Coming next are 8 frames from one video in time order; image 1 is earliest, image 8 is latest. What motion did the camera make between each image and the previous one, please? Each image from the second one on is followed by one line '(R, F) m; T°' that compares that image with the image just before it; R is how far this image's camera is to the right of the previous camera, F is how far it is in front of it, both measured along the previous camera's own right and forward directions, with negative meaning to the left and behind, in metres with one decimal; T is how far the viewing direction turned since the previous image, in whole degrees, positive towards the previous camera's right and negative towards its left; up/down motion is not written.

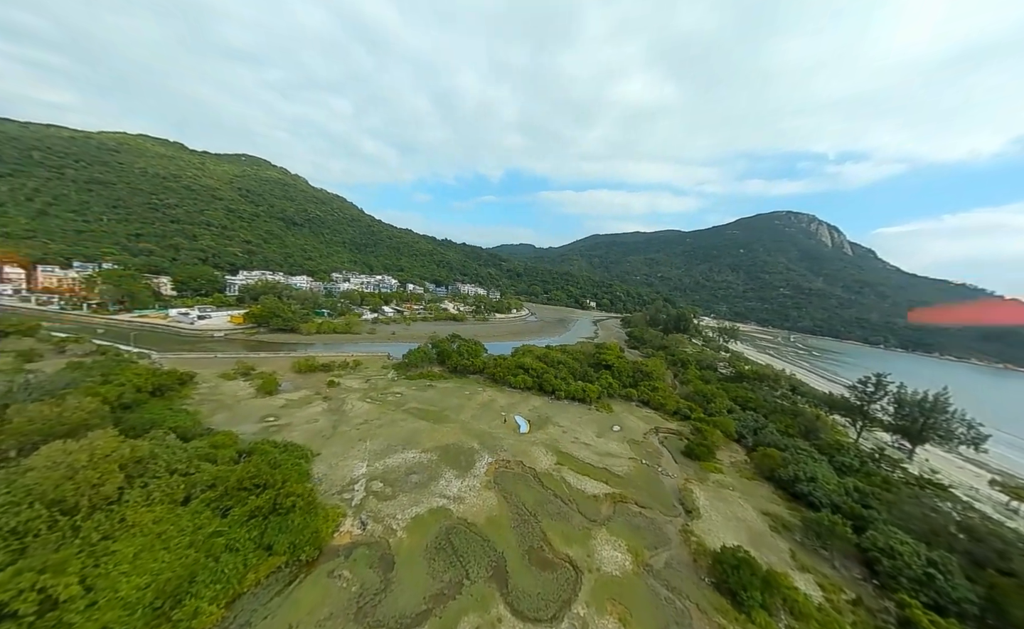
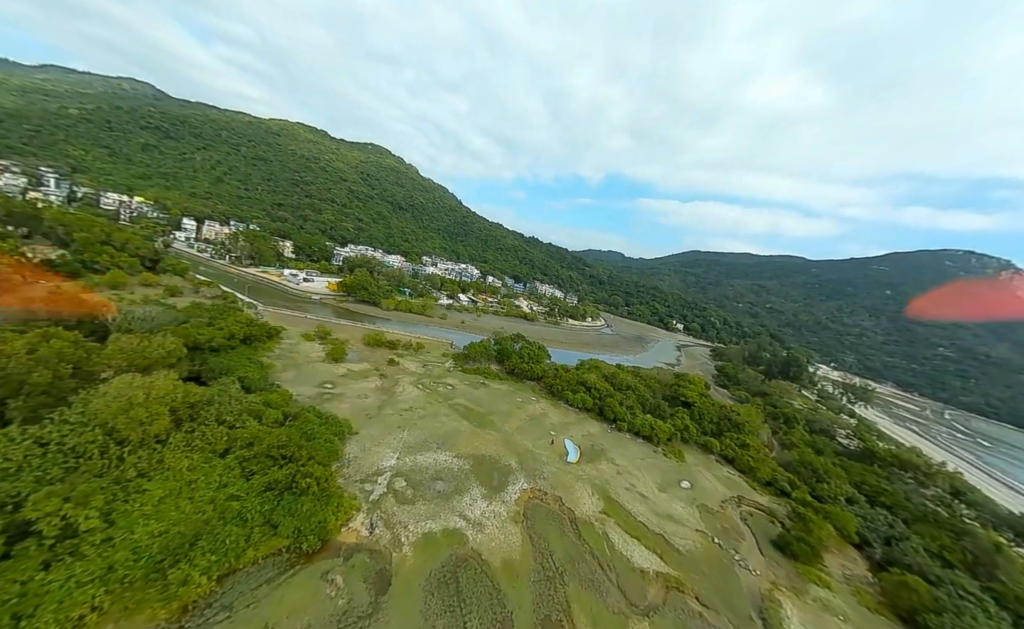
(+0.4, +2.7) m; -14°
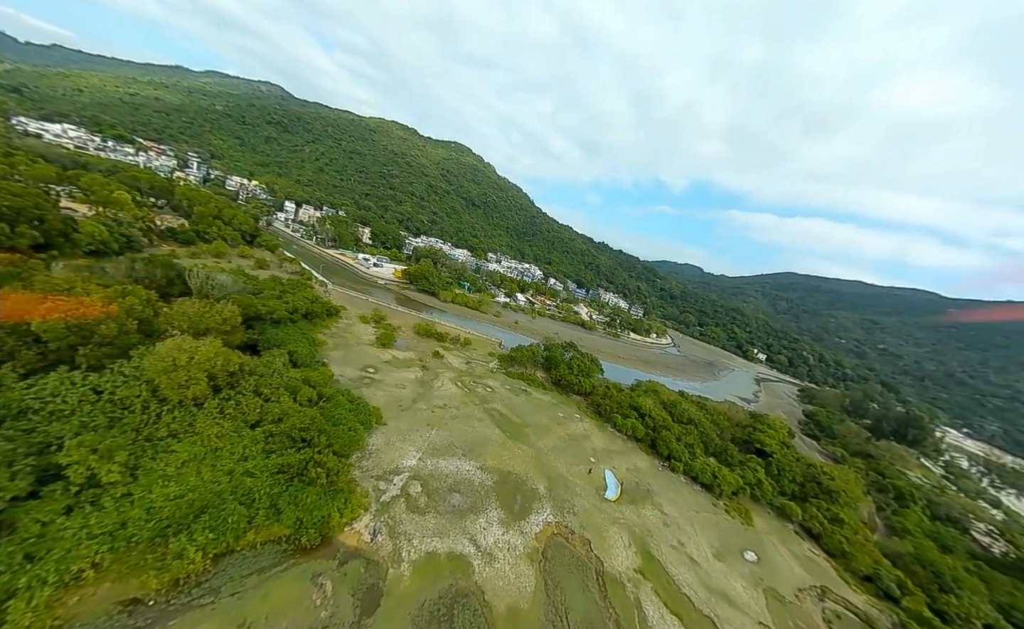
(+0.6, +2.0) m; -11°
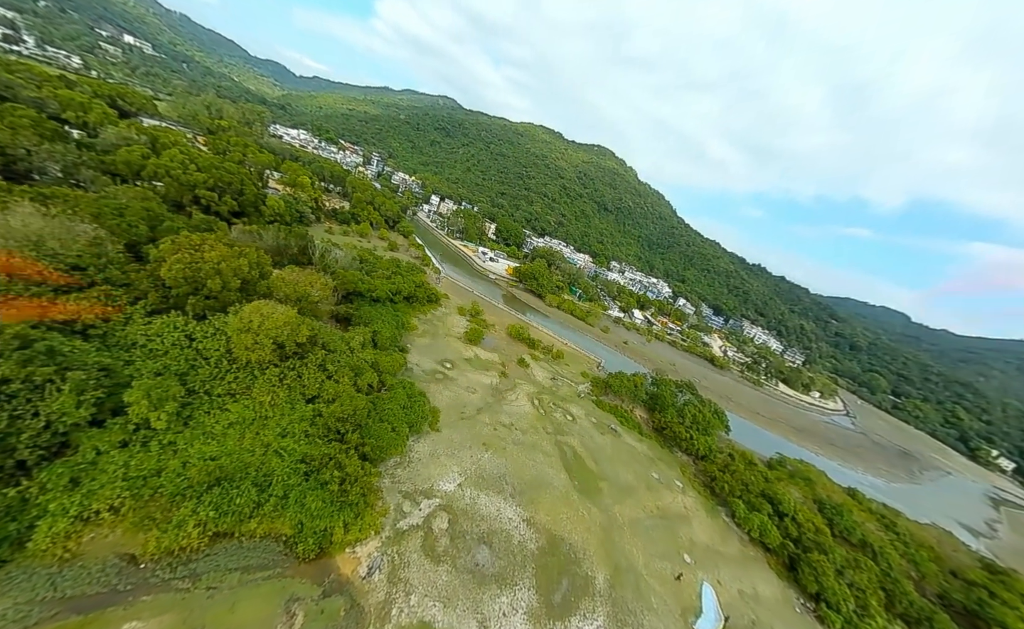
(+0.9, +3.9) m; -21°
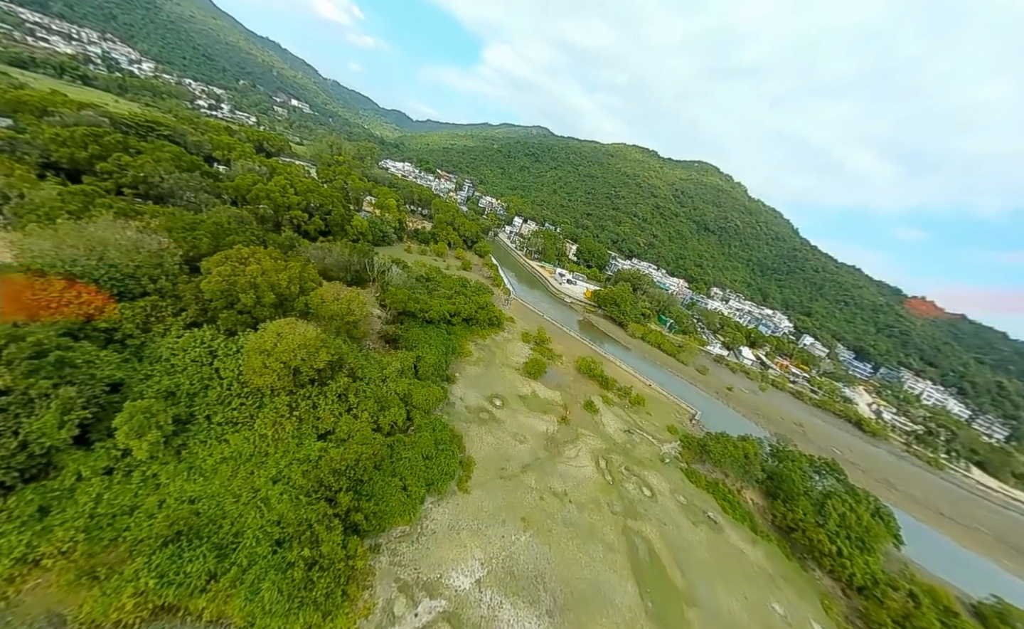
(+0.9, +3.7) m; -15°
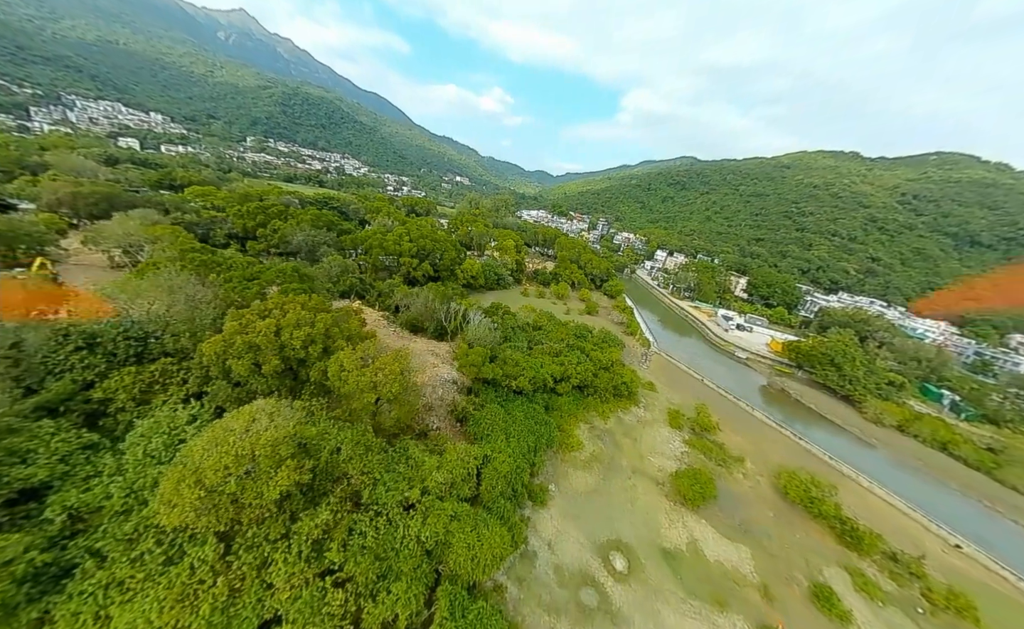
(+0.3, +7.2) m; -26°
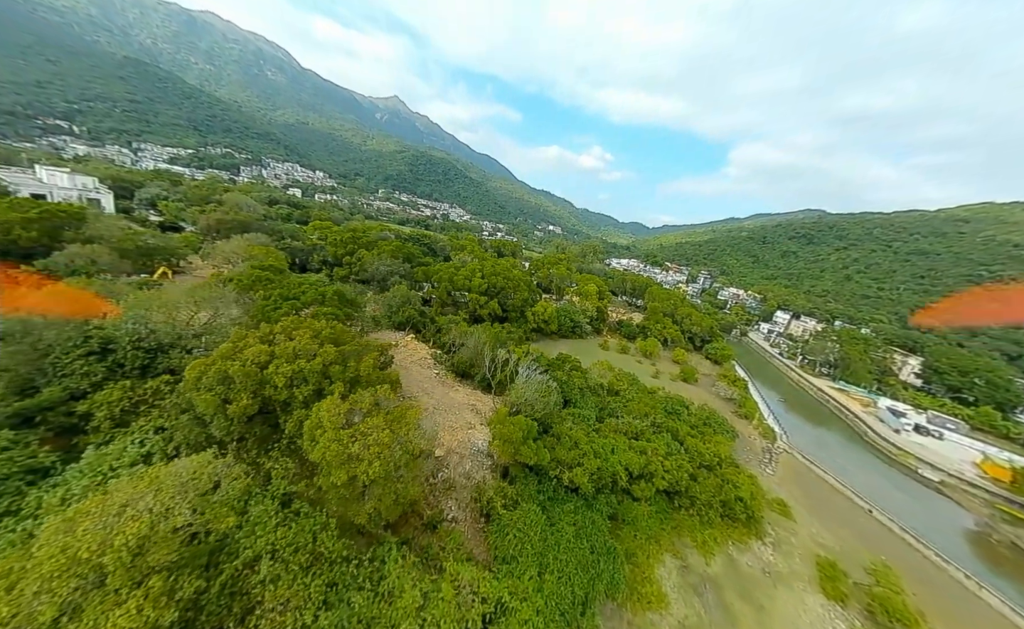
(+0.6, +3.5) m; -16°
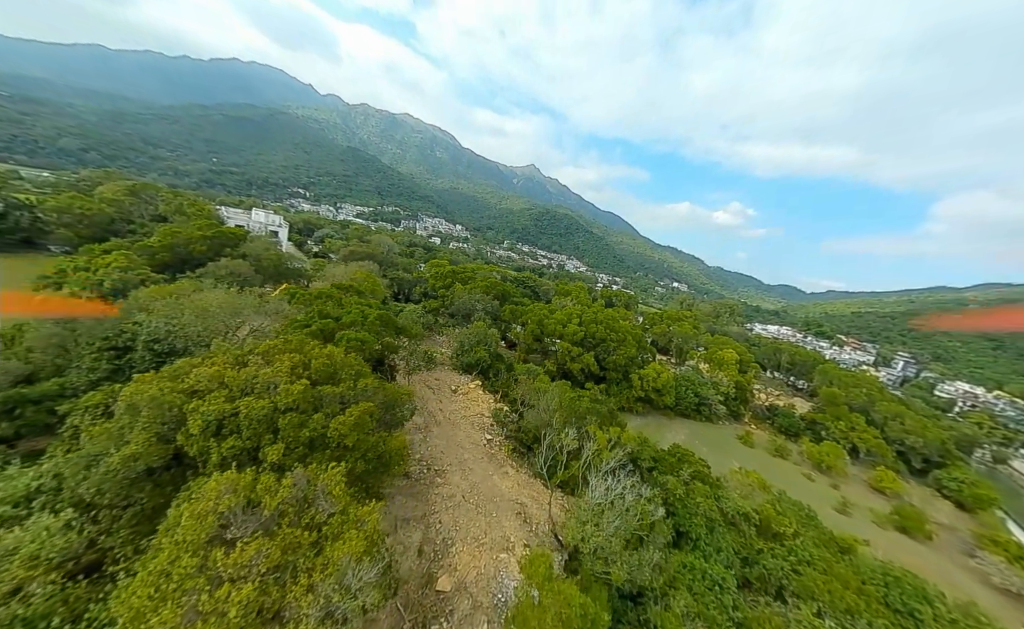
(+0.7, +4.1) m; -21°
